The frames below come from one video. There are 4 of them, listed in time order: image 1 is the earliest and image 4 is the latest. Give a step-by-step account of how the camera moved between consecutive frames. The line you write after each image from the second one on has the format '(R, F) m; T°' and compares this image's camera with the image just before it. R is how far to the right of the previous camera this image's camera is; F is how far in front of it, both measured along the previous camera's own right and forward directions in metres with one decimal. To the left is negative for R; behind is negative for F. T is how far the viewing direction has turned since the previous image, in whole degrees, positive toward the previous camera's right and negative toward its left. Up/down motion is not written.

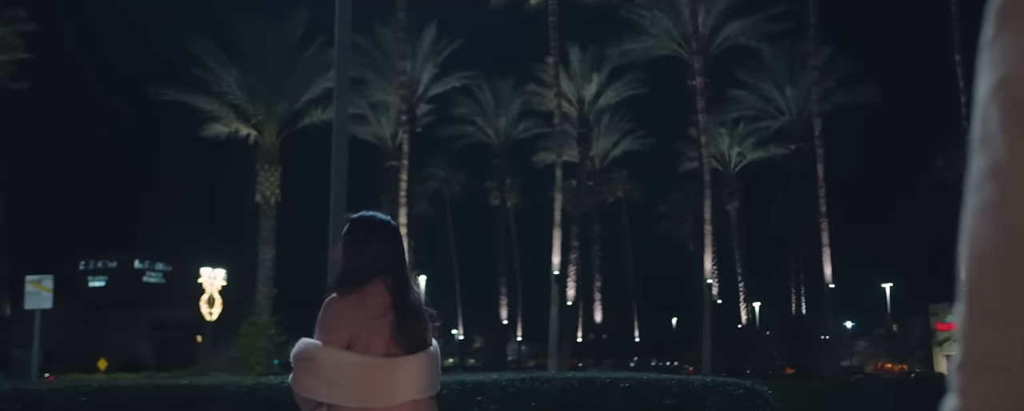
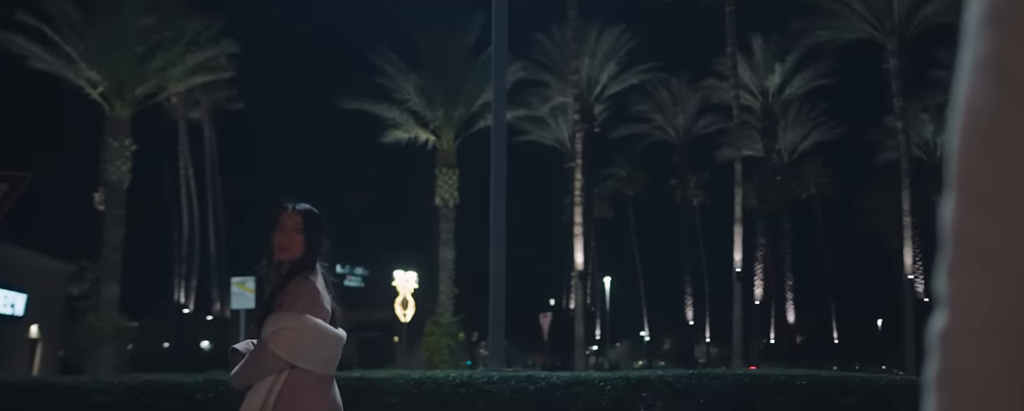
(+1.2, +0.2) m; -17°
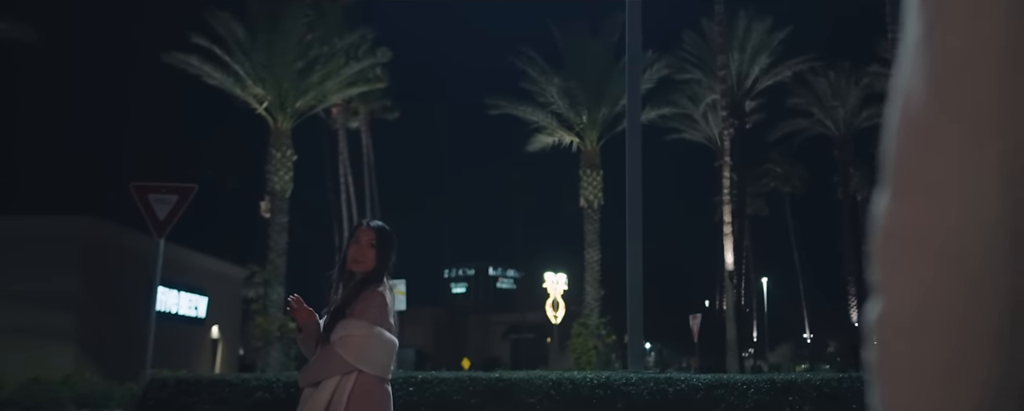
(+0.7, +0.1) m; -11°
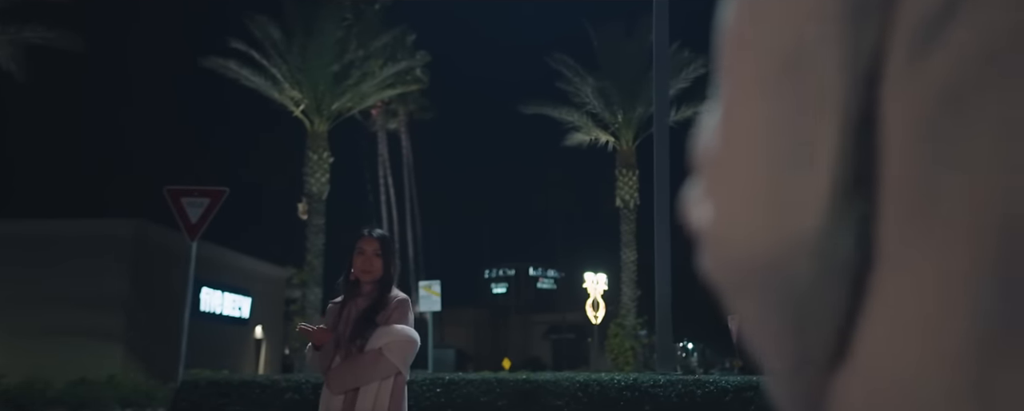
(+0.5, 0.0) m; -6°
